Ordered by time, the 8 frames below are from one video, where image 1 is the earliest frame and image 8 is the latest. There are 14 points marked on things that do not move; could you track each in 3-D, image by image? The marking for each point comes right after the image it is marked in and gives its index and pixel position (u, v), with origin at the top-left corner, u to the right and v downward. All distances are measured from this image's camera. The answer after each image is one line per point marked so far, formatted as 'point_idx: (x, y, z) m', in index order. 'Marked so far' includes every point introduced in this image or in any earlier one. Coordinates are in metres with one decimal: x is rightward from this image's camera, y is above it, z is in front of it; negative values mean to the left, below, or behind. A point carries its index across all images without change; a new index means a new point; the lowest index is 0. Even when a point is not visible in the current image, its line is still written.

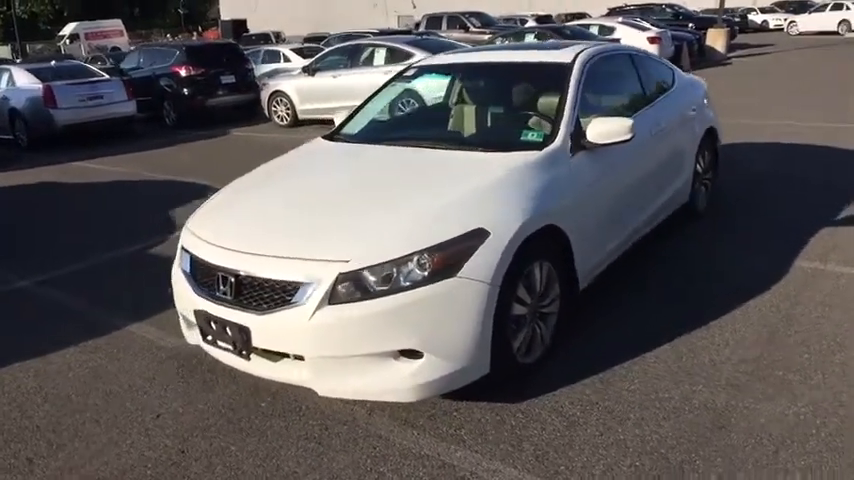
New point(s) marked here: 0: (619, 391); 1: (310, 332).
0: (+1.2, -0.9, +3.8) m
1: (-0.6, -0.5, +3.3) m
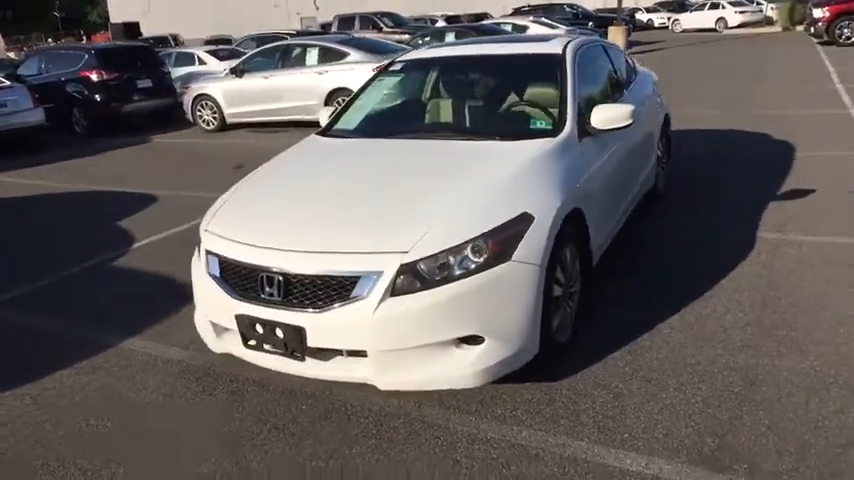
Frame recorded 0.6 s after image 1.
0: (+1.4, -0.8, +4.0) m
1: (-0.2, -0.4, +3.3) m
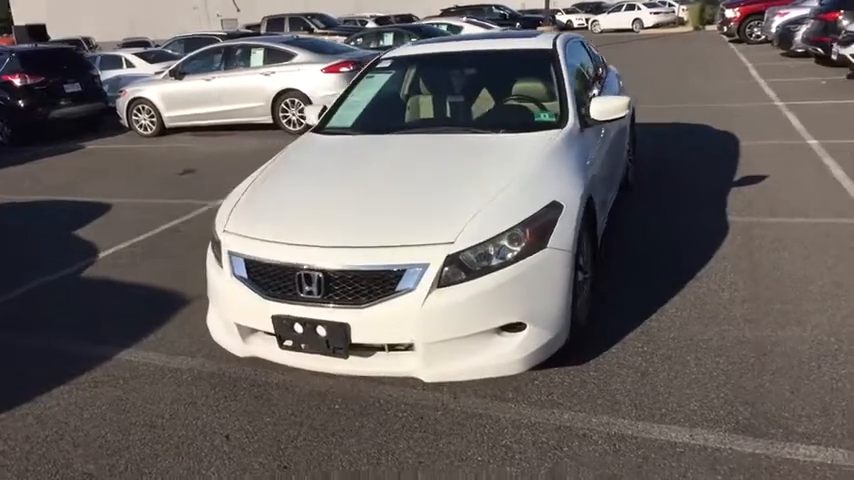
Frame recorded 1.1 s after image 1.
0: (+1.6, -0.7, +4.2) m
1: (0.0, -0.4, +3.3) m
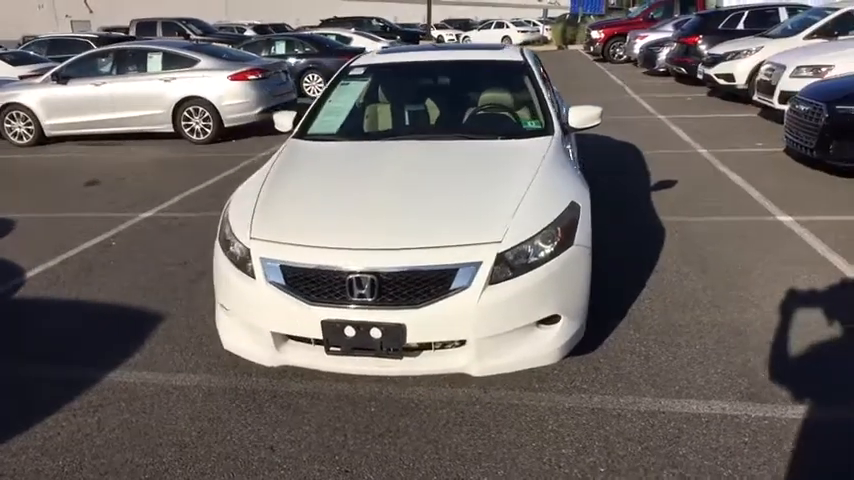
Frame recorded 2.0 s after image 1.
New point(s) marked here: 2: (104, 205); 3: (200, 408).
0: (+1.6, -0.6, +4.6) m
1: (+0.3, -0.4, +3.4) m
2: (-4.4, +0.5, +8.8) m
3: (-1.4, -1.0, +3.8) m
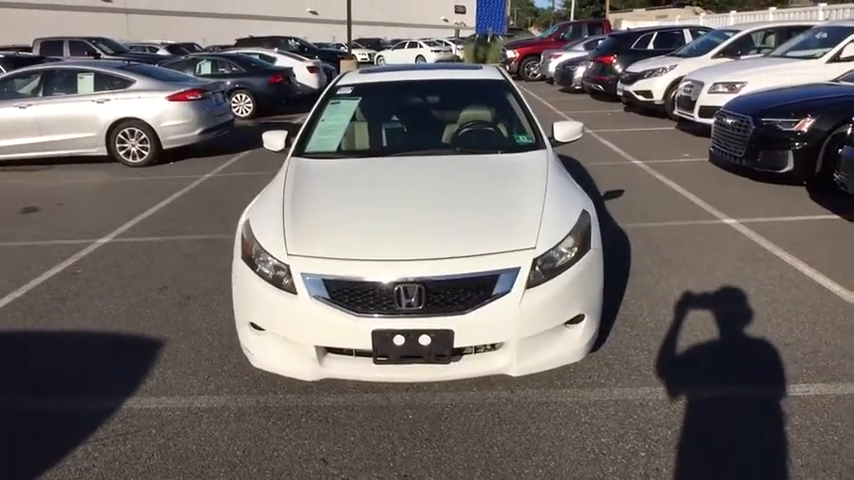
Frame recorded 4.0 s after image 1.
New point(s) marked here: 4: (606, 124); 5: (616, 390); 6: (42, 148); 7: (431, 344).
0: (+1.7, -0.6, +5.0) m
1: (+0.5, -0.4, +3.6) m
2: (-4.9, +0.1, +8.3) m
3: (-1.1, -1.1, +3.8) m
4: (+4.5, +2.9, +15.9) m
5: (+1.2, -1.0, +4.1) m
6: (-7.5, +1.8, +12.4) m
7: (0.0, -0.6, +3.5) m
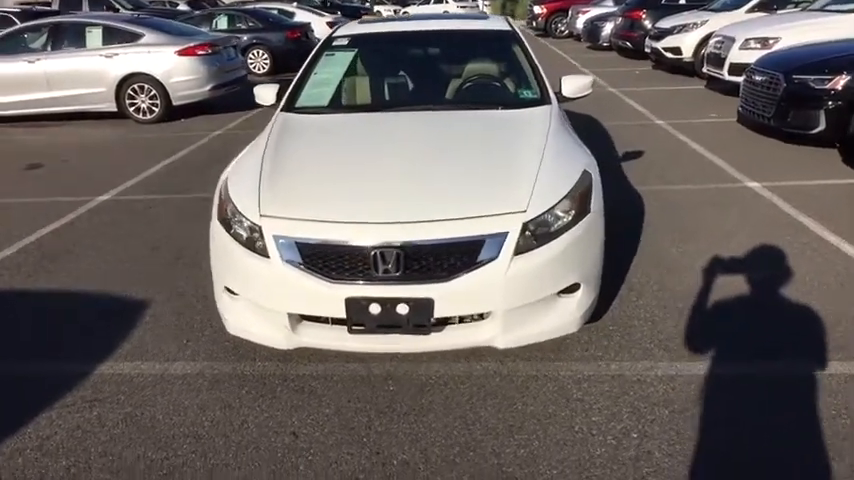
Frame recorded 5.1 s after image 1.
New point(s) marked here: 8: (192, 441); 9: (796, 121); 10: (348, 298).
0: (+1.6, -0.4, +4.7) m
1: (+0.4, -0.2, +3.3) m
2: (-4.8, +0.7, +8.2) m
3: (-1.2, -0.9, +3.6) m
4: (+4.9, +3.8, +15.3) m
5: (+1.1, -0.7, +3.8) m
6: (-7.2, +2.6, +12.3) m
7: (-0.1, -0.4, +3.3) m
8: (-1.2, -1.0, +3.3) m
9: (+4.6, +1.5, +8.0) m
10: (-0.4, -0.3, +3.3) m
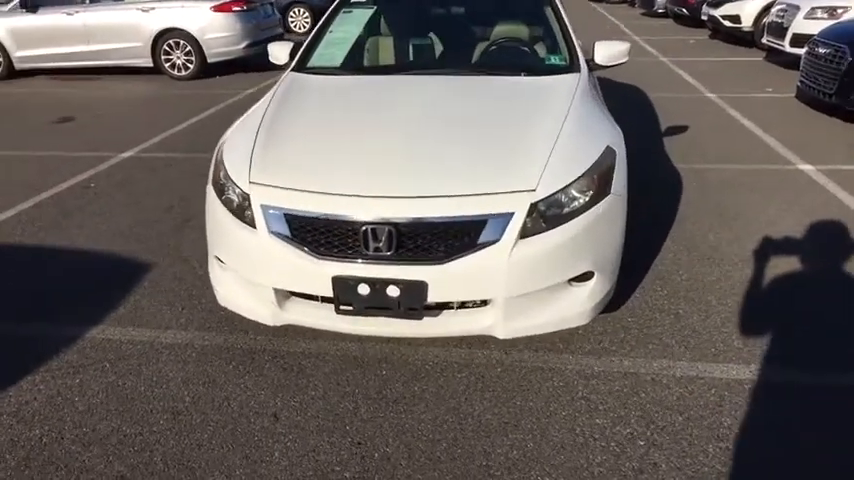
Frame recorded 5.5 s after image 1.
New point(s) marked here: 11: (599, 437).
0: (+1.7, -0.3, +4.3) m
1: (+0.4, -0.1, +3.0) m
2: (-4.4, +1.2, +8.2) m
3: (-1.3, -0.7, +3.5) m
4: (+5.8, +4.3, +14.4) m
5: (+1.1, -0.7, +3.5) m
6: (-6.5, +3.5, +12.3) m
7: (-0.1, -0.3, +3.0) m
8: (-1.3, -0.9, +3.1) m
9: (+5.0, +1.6, +7.3) m
10: (-0.4, -0.2, +3.1) m
11: (+0.8, -0.9, +2.9) m
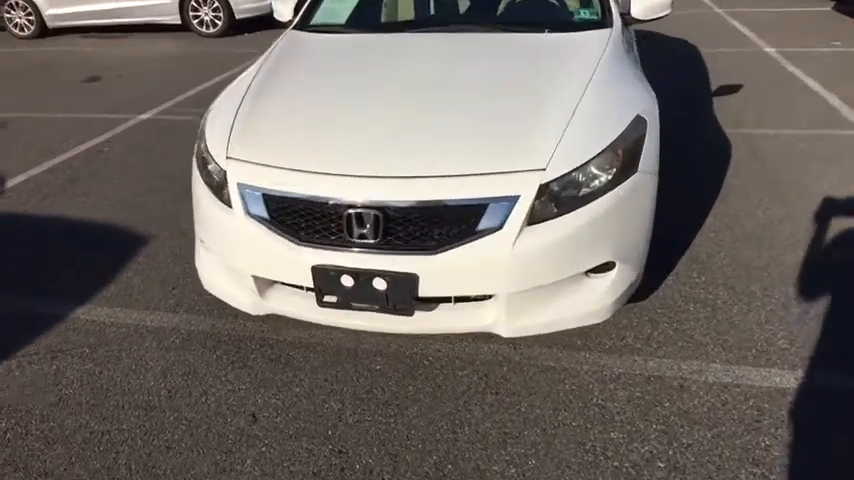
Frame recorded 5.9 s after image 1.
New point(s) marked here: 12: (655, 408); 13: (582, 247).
0: (+1.8, -0.2, +3.8) m
1: (+0.3, -0.1, +2.6) m
2: (-4.1, +1.7, +8.0) m
3: (-1.3, -0.6, +3.2) m
4: (+6.6, +5.0, +13.3) m
5: (+1.1, -0.6, +3.1) m
6: (-5.8, +4.3, +12.1) m
7: (-0.2, -0.2, +2.7) m
8: (-1.3, -0.8, +2.9) m
9: (+5.2, +1.9, +6.5) m
10: (-0.5, -0.1, +2.7) m
11: (+0.7, -0.9, +2.6) m
12: (+1.0, -0.7, +2.8) m
13: (+0.7, 0.0, +2.7) m
